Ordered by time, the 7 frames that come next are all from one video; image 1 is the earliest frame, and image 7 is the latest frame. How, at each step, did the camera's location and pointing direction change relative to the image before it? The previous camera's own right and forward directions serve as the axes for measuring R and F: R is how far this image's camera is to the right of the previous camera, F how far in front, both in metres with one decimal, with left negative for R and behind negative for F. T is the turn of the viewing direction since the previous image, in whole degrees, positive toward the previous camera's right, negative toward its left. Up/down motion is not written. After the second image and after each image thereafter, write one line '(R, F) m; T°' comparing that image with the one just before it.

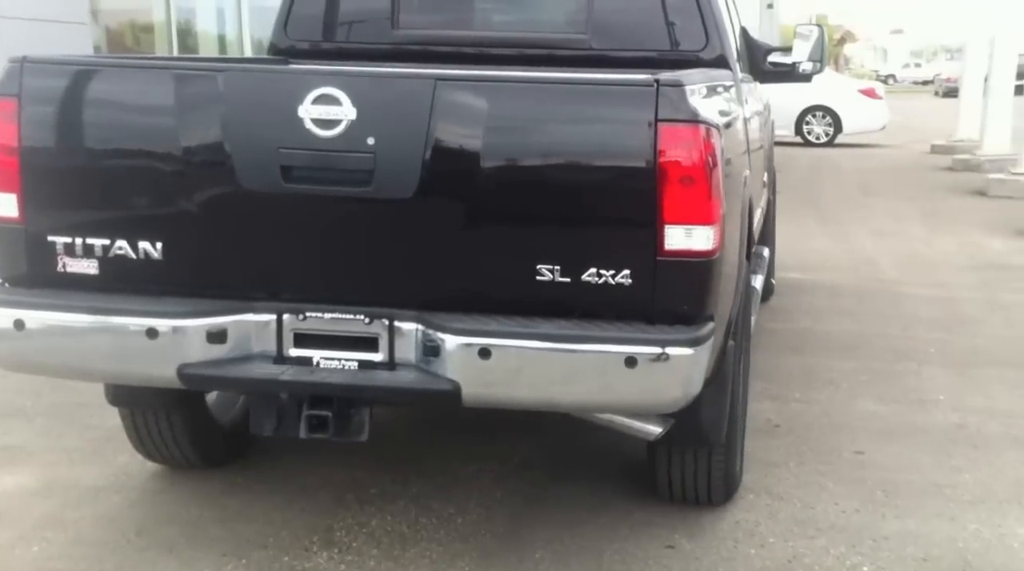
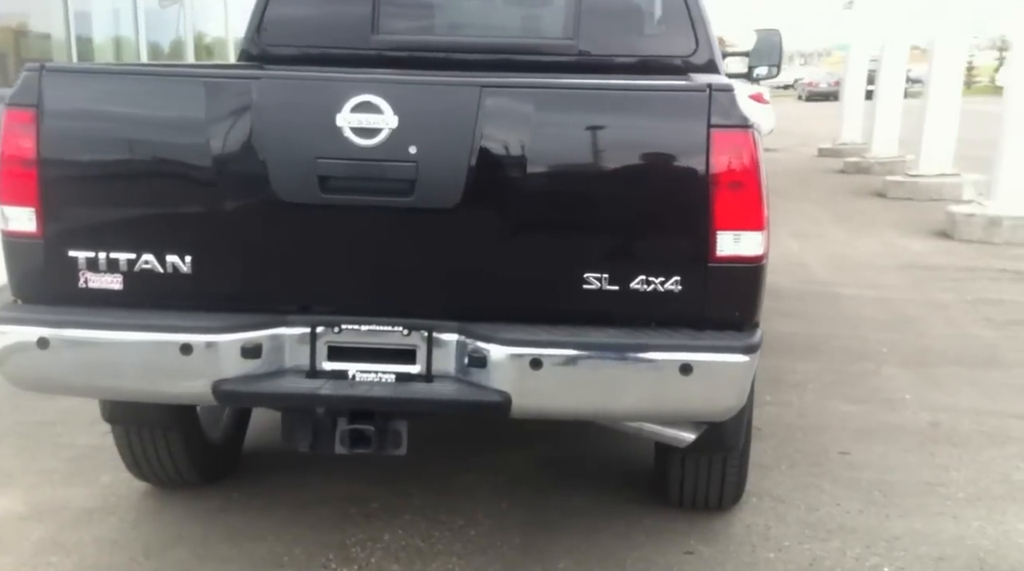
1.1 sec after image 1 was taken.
(-0.3, 0.0) m; +4°
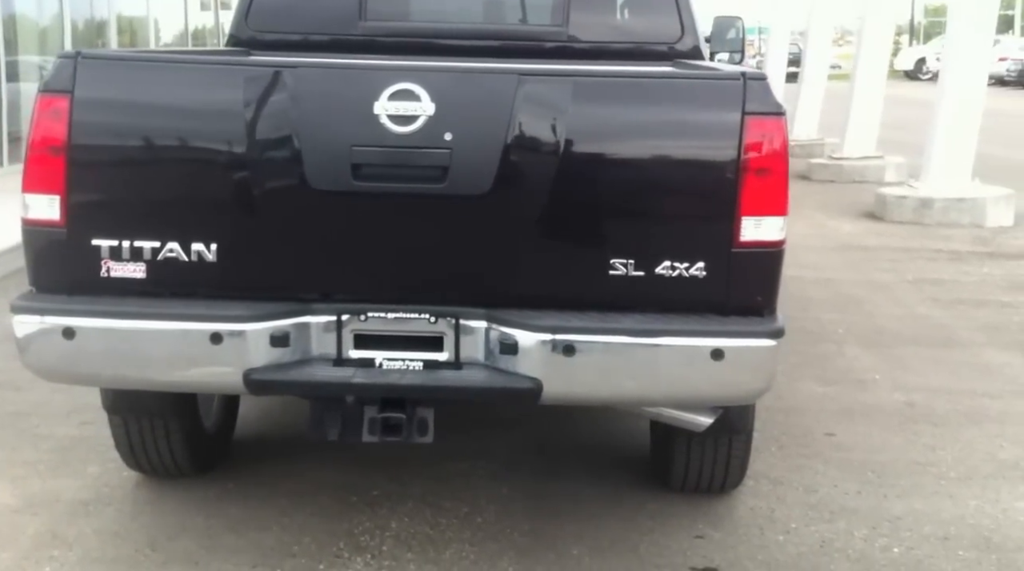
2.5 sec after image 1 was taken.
(-0.3, 0.0) m; +3°
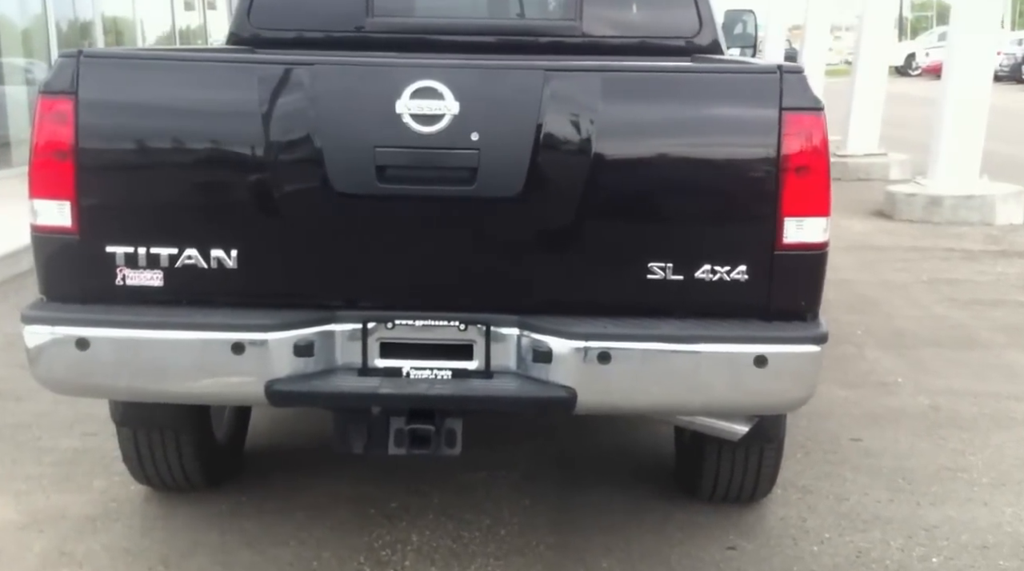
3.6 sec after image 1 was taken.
(-0.1, +0.1) m; 0°
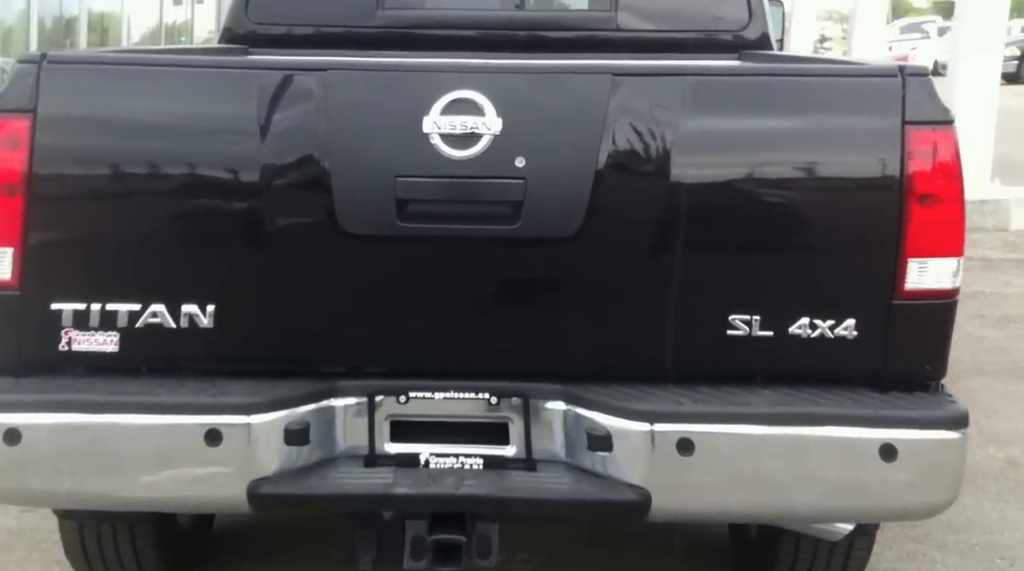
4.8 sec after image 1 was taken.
(-0.1, +0.7) m; 0°
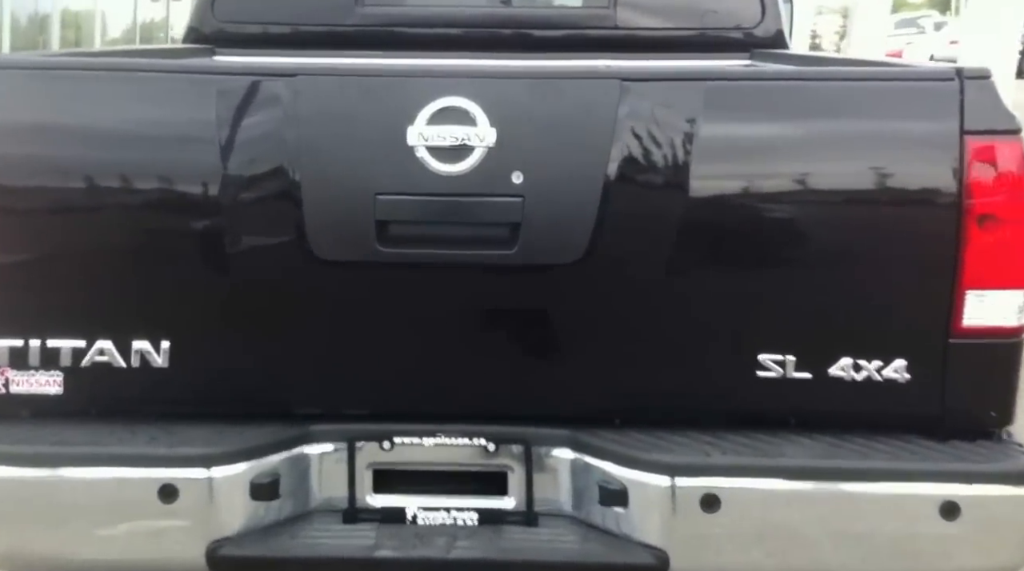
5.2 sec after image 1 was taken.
(0.0, +0.3) m; -1°
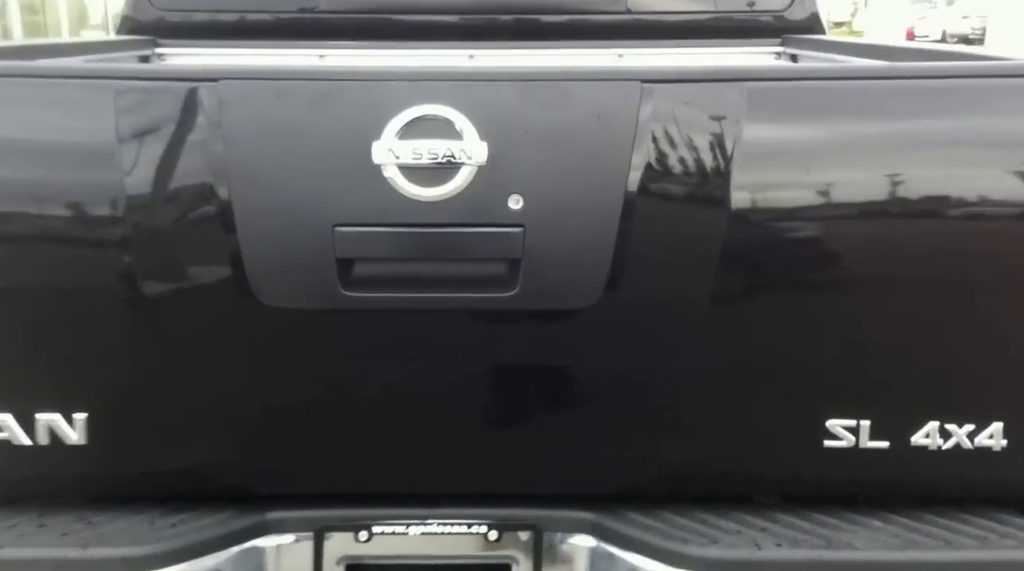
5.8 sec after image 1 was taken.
(0.0, +0.4) m; -1°
